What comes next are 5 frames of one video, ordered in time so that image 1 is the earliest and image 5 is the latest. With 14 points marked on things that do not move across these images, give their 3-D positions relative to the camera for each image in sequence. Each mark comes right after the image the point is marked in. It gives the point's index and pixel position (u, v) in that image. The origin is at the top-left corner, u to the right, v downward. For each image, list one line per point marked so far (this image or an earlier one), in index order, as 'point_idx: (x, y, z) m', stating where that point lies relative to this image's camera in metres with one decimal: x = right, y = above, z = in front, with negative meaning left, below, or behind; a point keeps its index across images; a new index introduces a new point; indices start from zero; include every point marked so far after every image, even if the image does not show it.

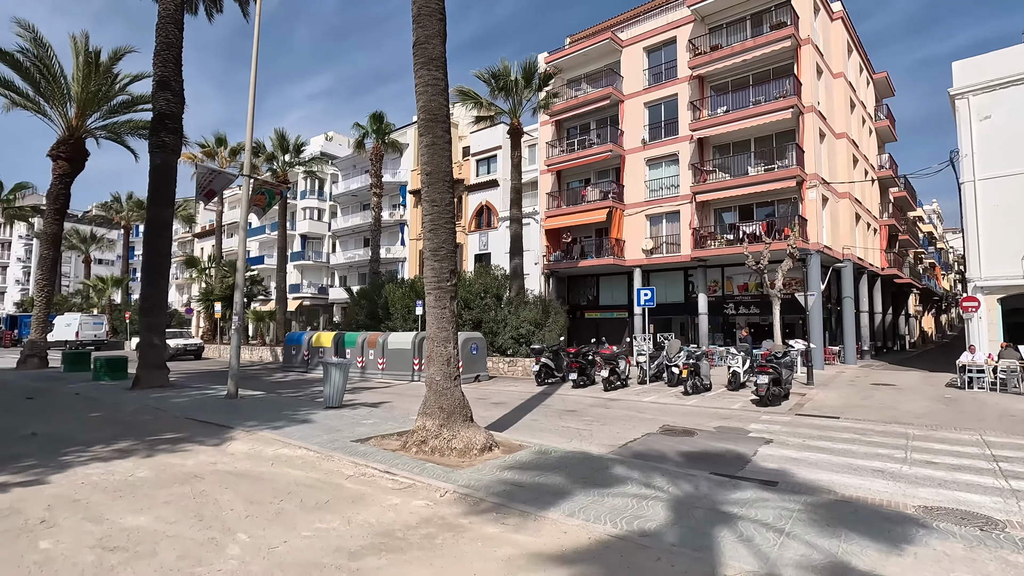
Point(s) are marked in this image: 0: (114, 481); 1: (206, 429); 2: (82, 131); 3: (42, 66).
0: (-4.1, -2.0, +5.5) m
1: (-4.7, -2.2, +8.3) m
2: (-15.3, +5.6, +19.1) m
3: (-15.9, +7.5, +18.1) m
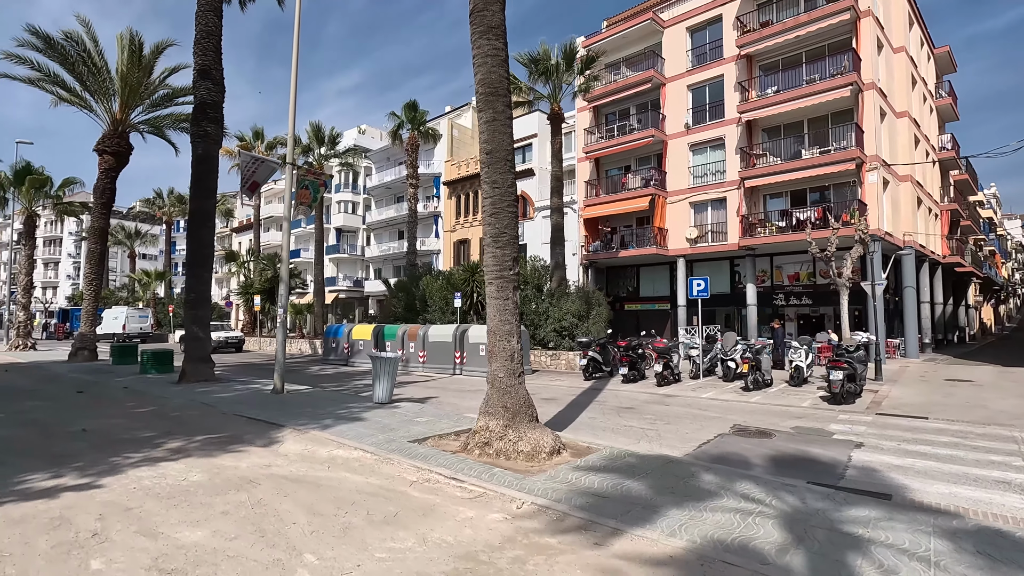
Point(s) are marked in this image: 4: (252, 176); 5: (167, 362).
0: (-3.3, -1.9, +5.1) m
1: (-3.8, -2.1, +7.9) m
2: (-13.8, +5.8, +19.2) m
3: (-14.4, +7.7, +18.2) m
4: (-5.8, +2.5, +11.9) m
5: (-9.9, -2.1, +15.4) m
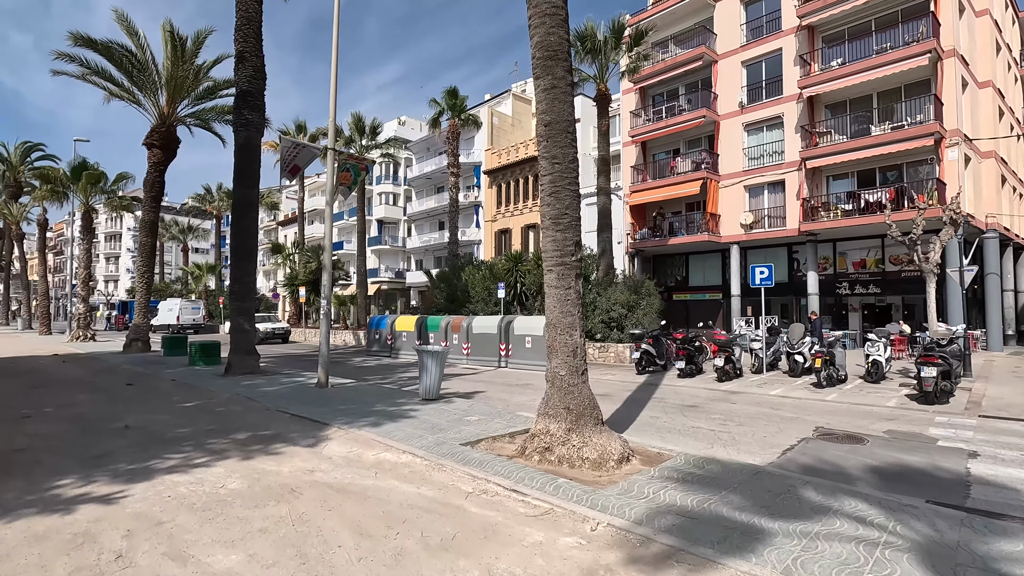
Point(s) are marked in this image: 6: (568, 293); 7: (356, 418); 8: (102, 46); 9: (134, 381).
0: (-2.7, -1.8, +4.7) m
1: (-3.0, -1.9, +7.5) m
2: (-12.2, +6.1, +19.3) m
3: (-12.9, +8.0, +18.4) m
4: (-4.7, +2.7, +11.5) m
5: (-8.5, -1.9, +15.4) m
6: (+0.7, -0.1, +6.2) m
7: (-2.3, -1.9, +7.8) m
8: (-13.5, +8.0, +17.7) m
9: (-8.6, -2.1, +12.1) m
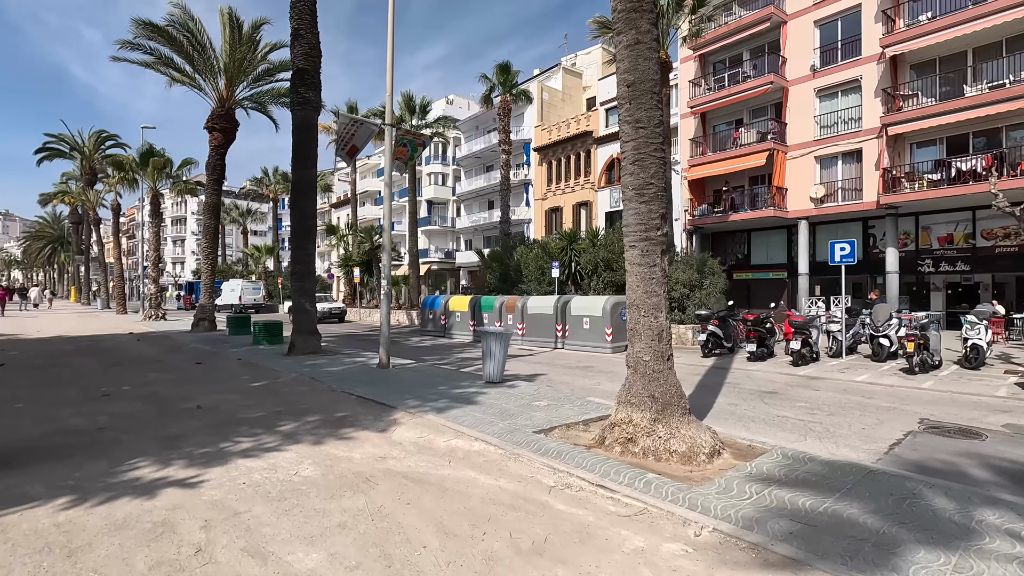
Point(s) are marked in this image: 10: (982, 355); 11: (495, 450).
0: (-2.0, -1.6, +4.5) m
1: (-2.0, -1.6, +7.3) m
2: (-10.3, +6.8, +19.6) m
3: (-11.0, +8.6, +18.6) m
4: (-3.4, +3.2, +11.3) m
5: (-6.8, -1.3, +15.7) m
6: (+1.5, +0.2, +5.6) m
7: (-1.3, -1.6, +7.6) m
8: (-11.7, +8.6, +18.0) m
9: (-7.2, -1.7, +12.4) m
10: (+10.4, -1.5, +11.8) m
11: (-0.2, -1.7, +5.6) m
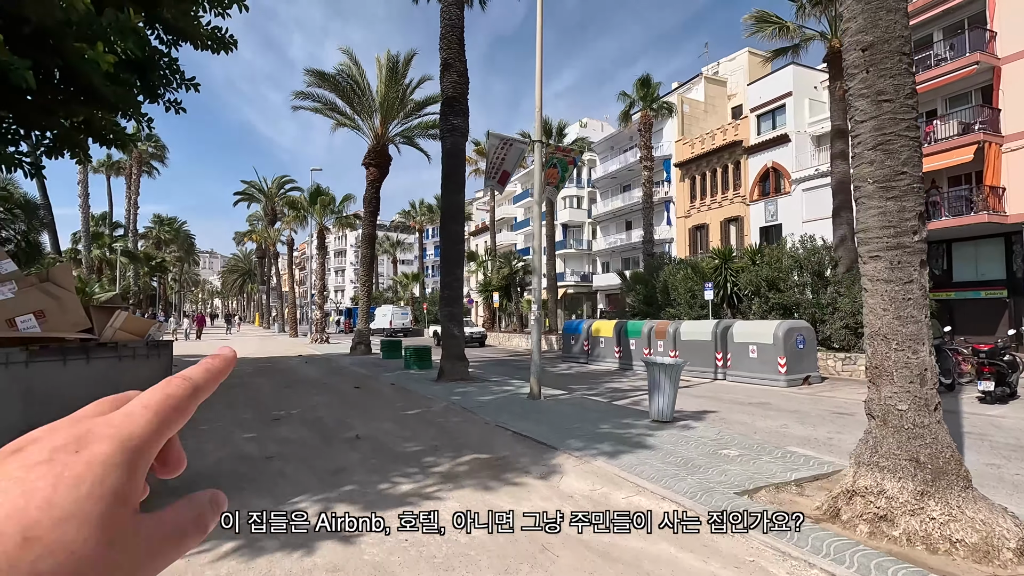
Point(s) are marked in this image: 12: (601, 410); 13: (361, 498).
0: (-0.5, -1.8, +3.8) m
1: (+0.2, -2.0, +6.6) m
2: (-4.9, +5.8, +20.9) m
3: (-5.9, +7.7, +20.2) m
4: (-0.3, +2.6, +11.0) m
5: (-2.5, -2.1, +15.9) m
6: (+3.1, 0.0, +4.2) m
7: (+0.9, -1.9, +6.7) m
8: (-6.7, +7.7, +19.7) m
9: (-3.6, -2.3, +12.8) m
10: (+13.3, -1.8, +8.0) m
11: (+1.5, -1.9, +4.5) m
12: (+1.5, -2.1, +9.2) m
13: (-1.3, -1.9, +4.7) m
